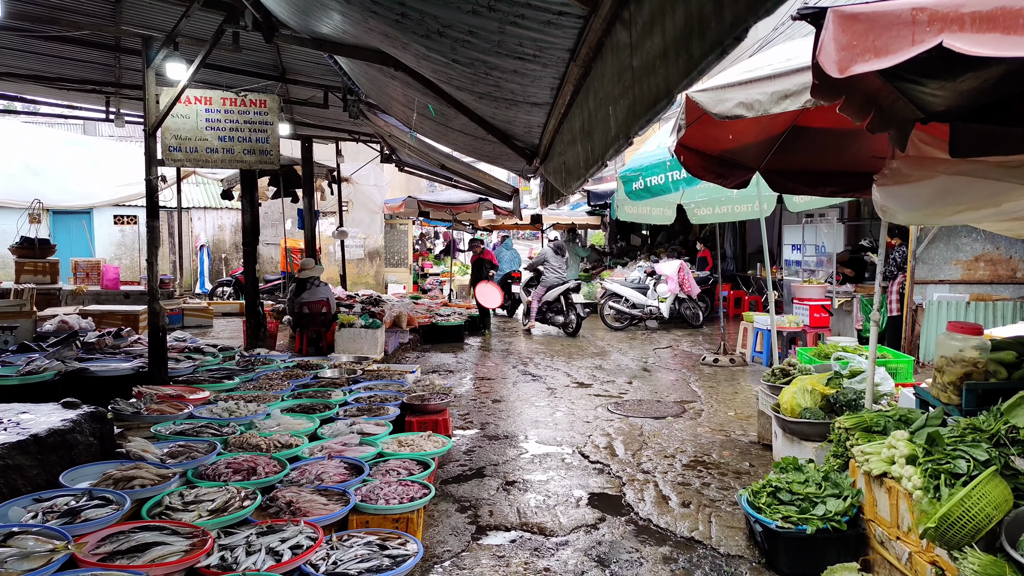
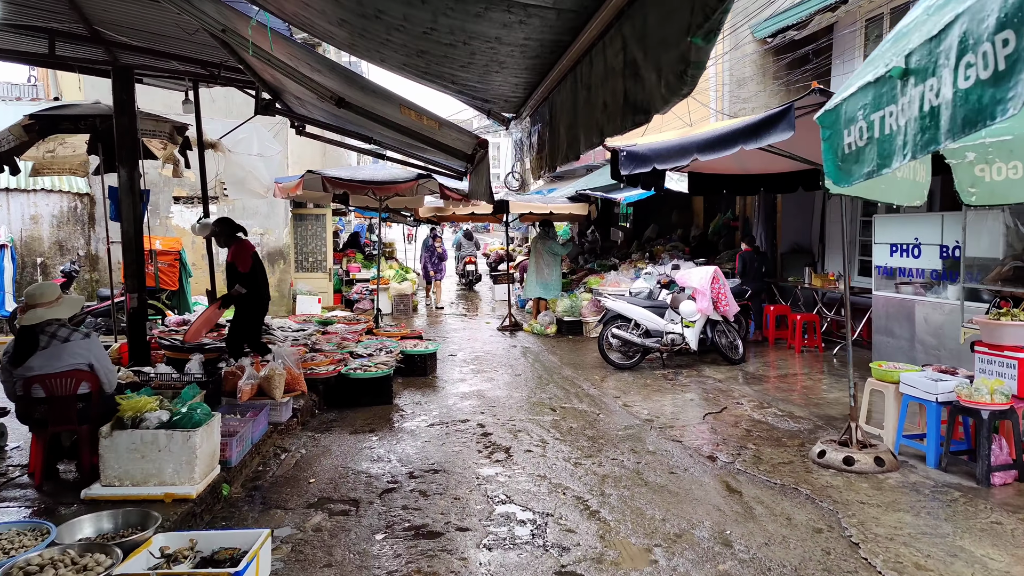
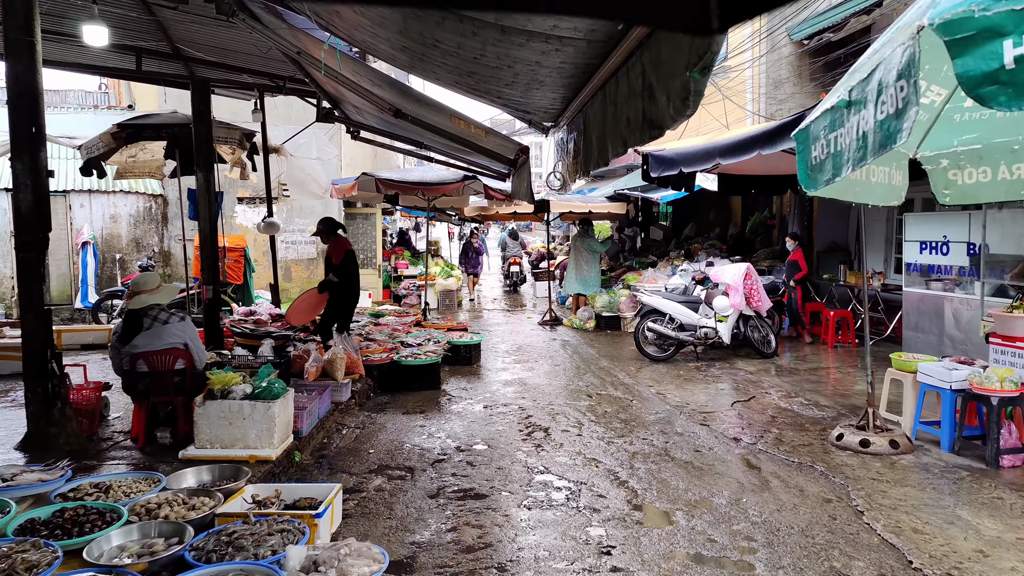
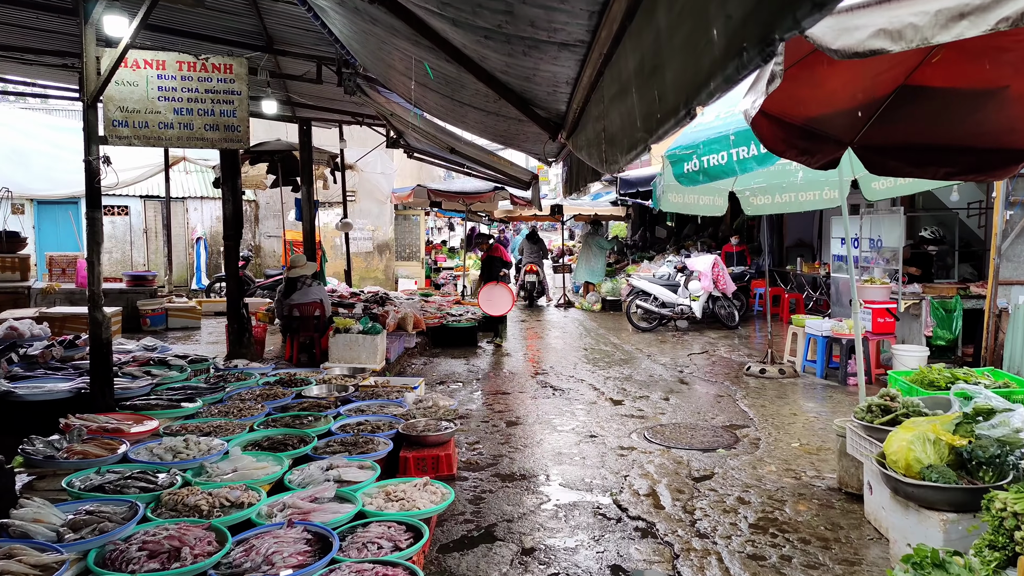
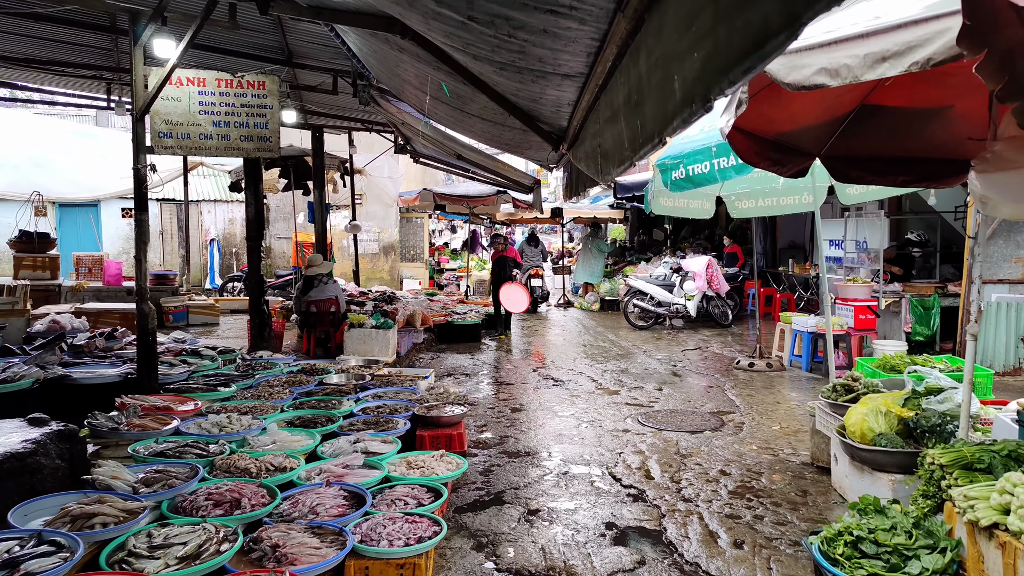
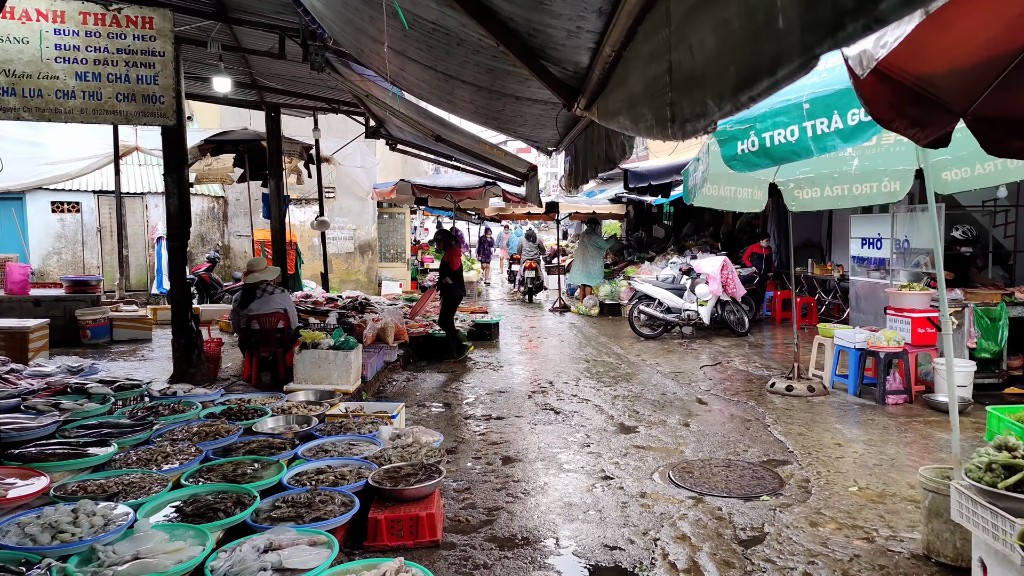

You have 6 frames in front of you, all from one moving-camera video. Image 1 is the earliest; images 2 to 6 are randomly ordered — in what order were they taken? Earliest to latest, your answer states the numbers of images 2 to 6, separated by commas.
5, 4, 6, 3, 2
